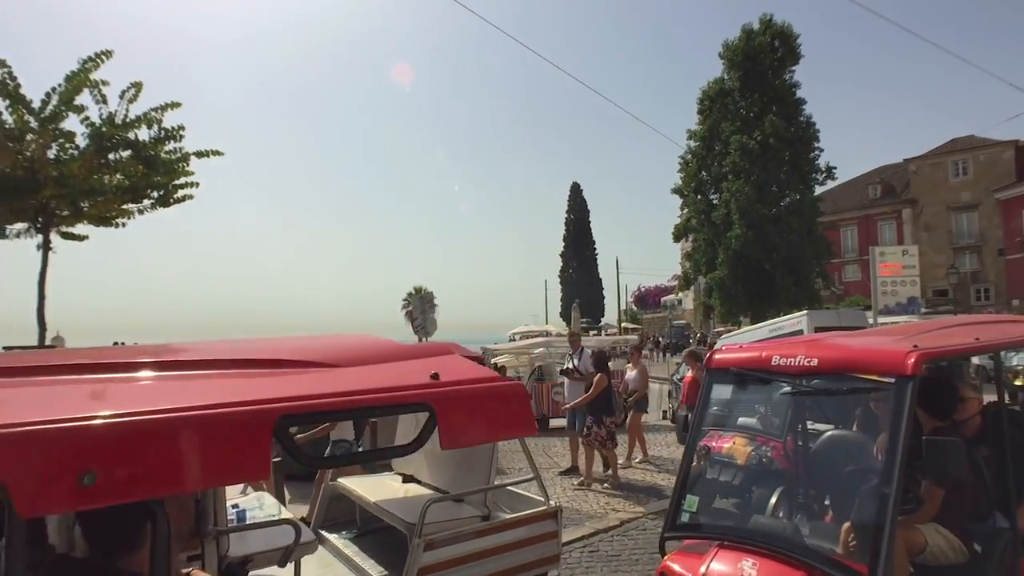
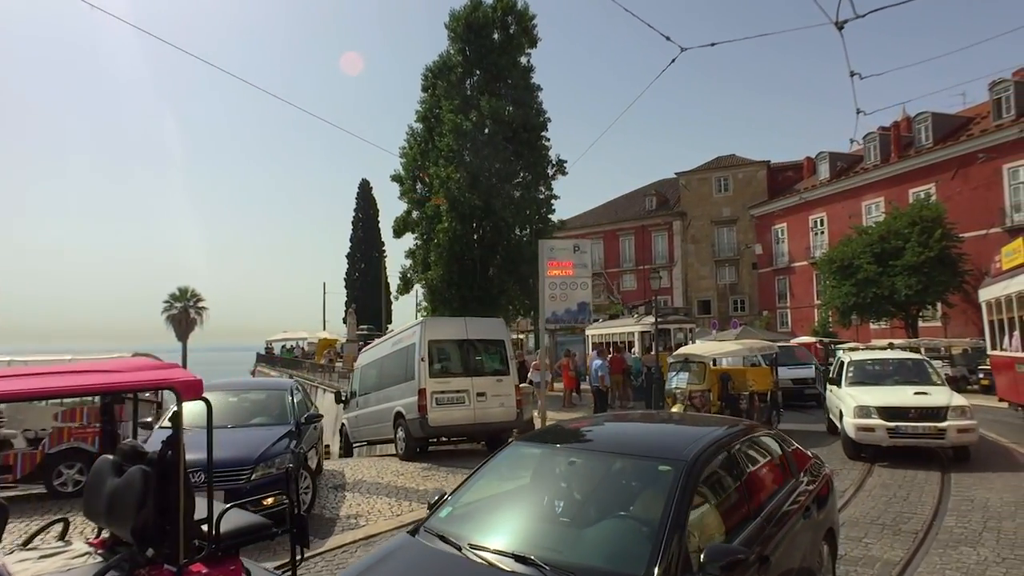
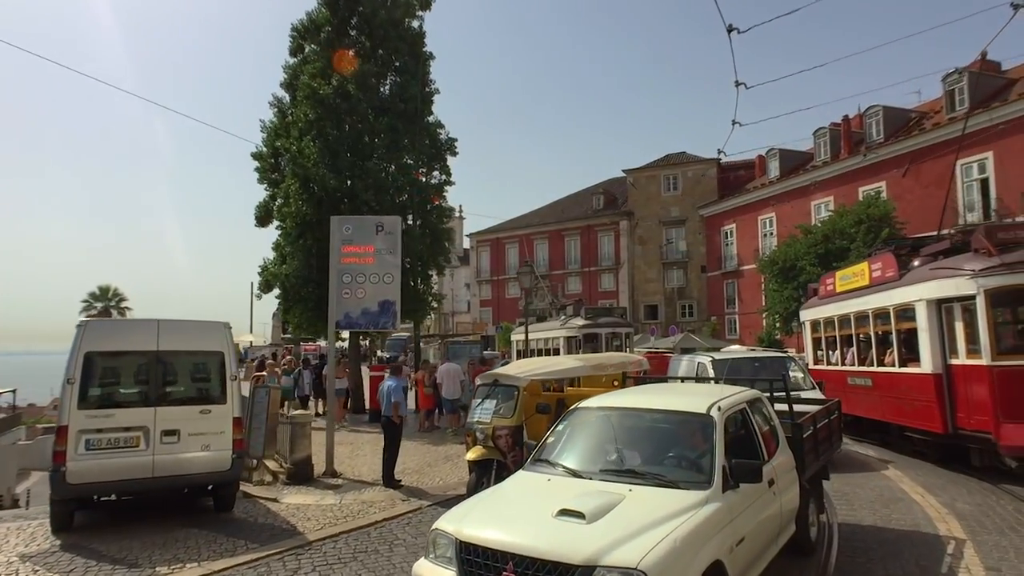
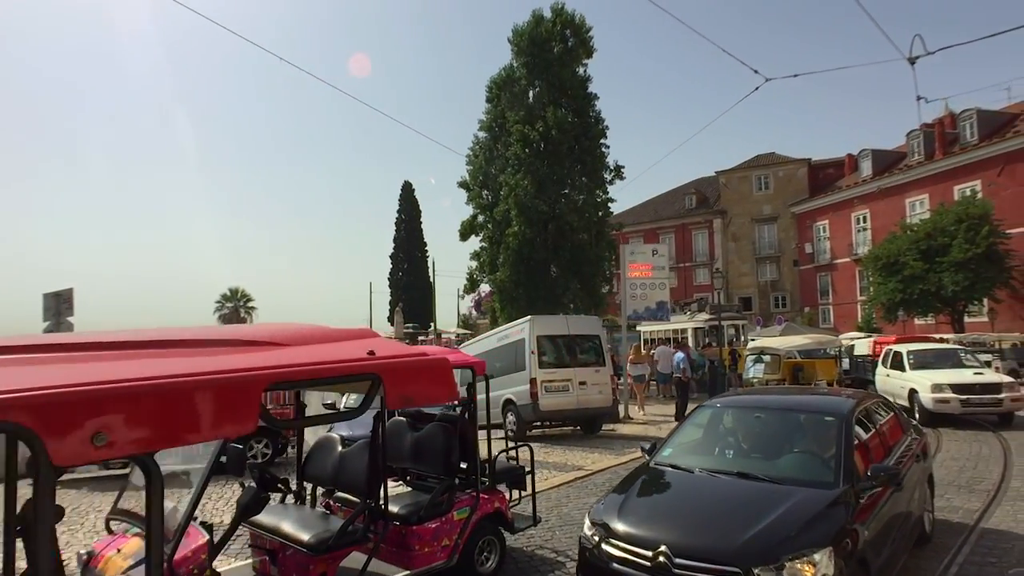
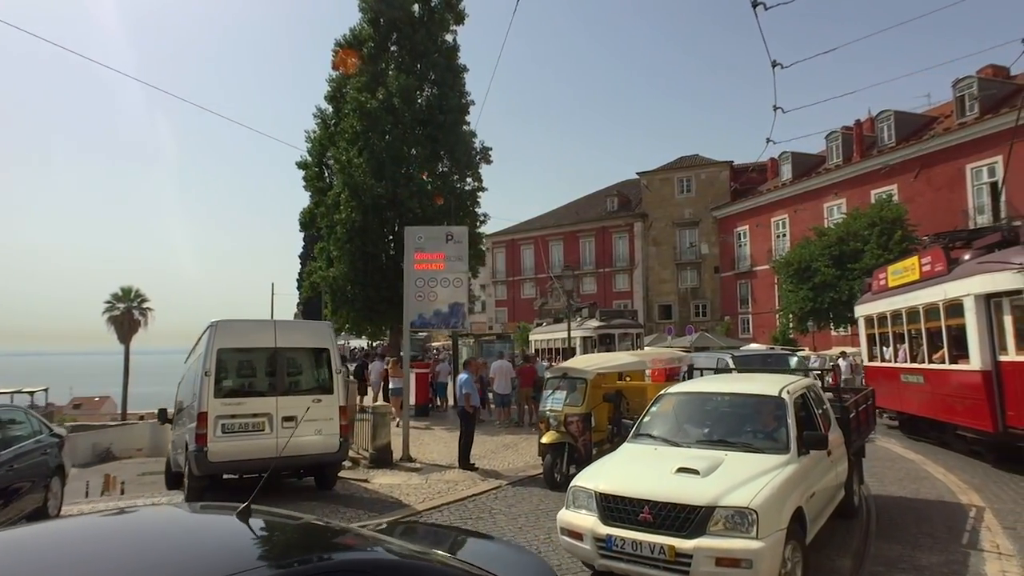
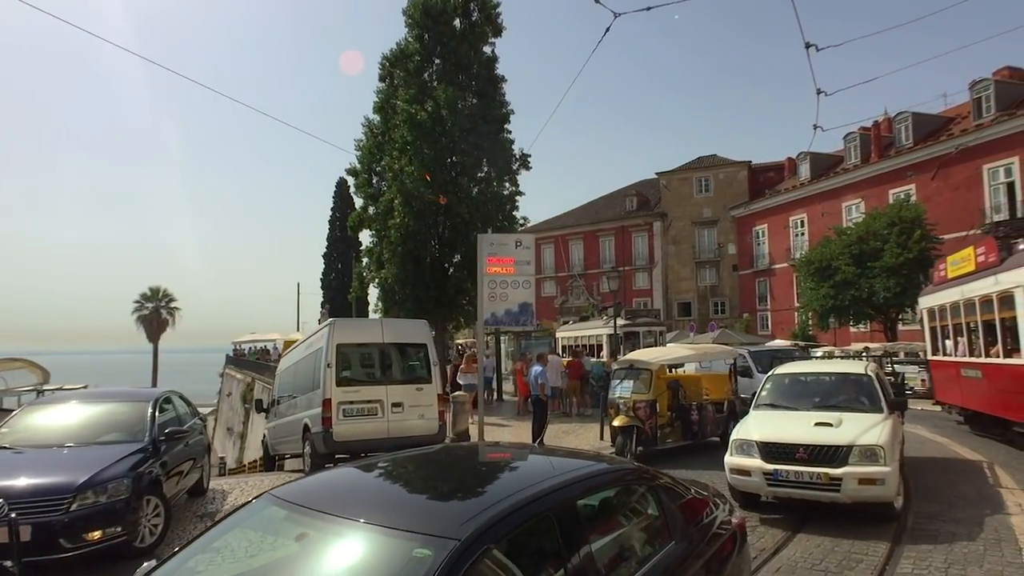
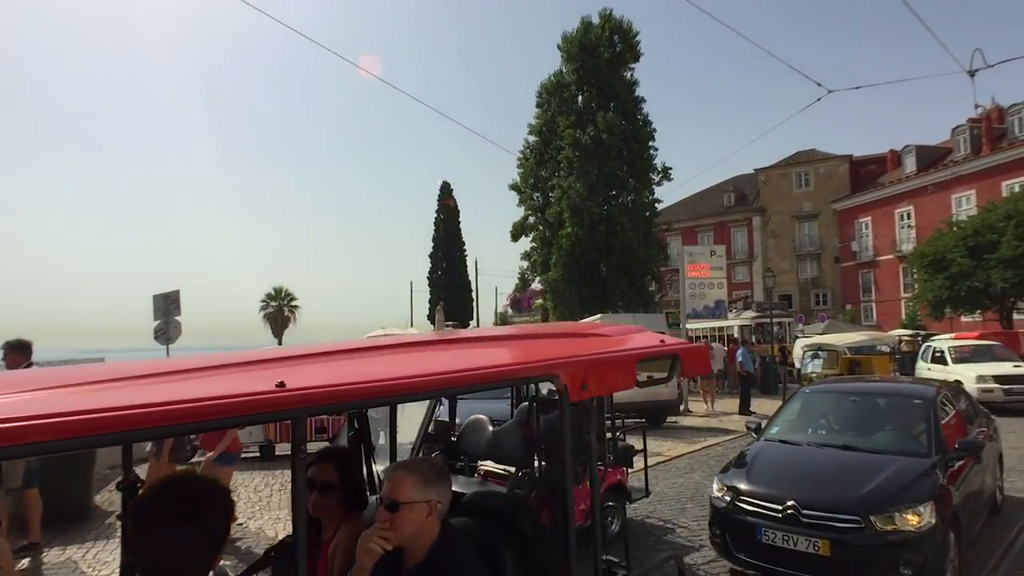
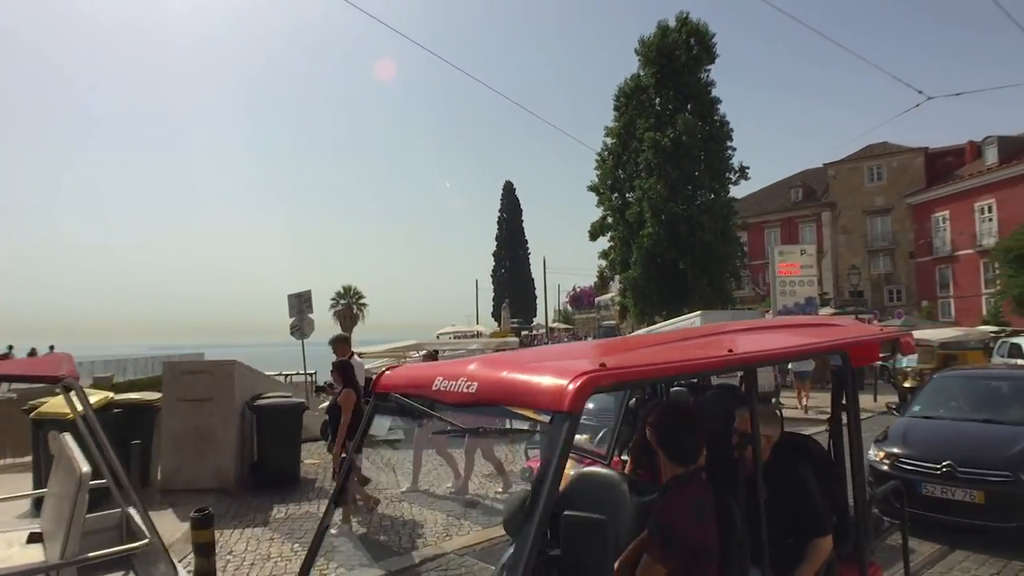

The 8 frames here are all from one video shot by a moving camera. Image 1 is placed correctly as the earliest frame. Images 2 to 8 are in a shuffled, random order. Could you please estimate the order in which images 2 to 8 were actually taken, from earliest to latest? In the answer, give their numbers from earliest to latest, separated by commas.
8, 7, 4, 2, 6, 5, 3
